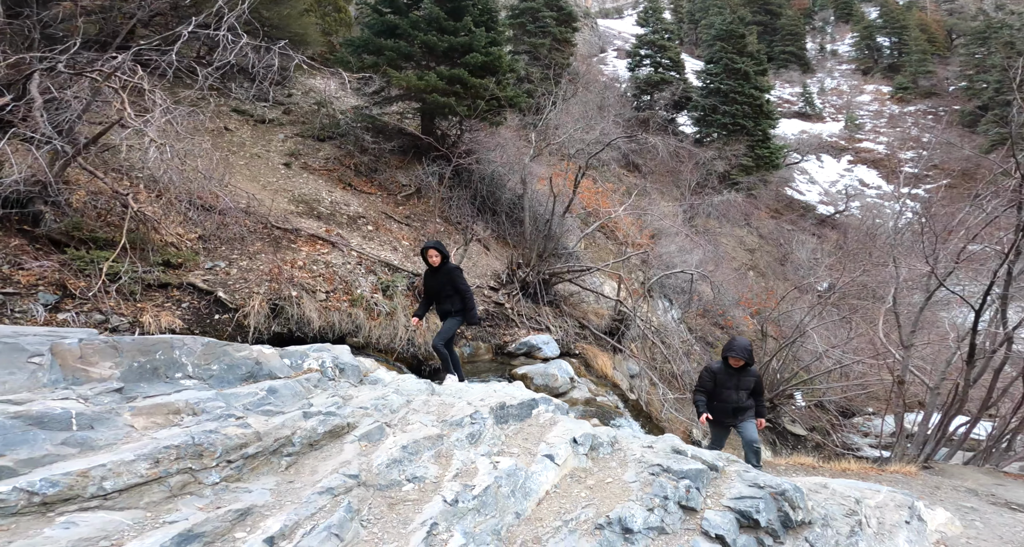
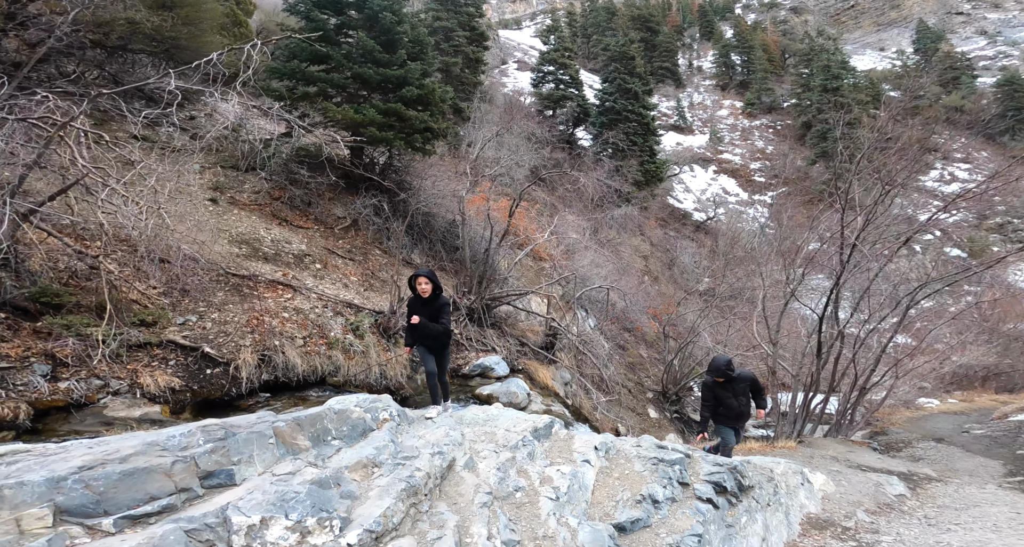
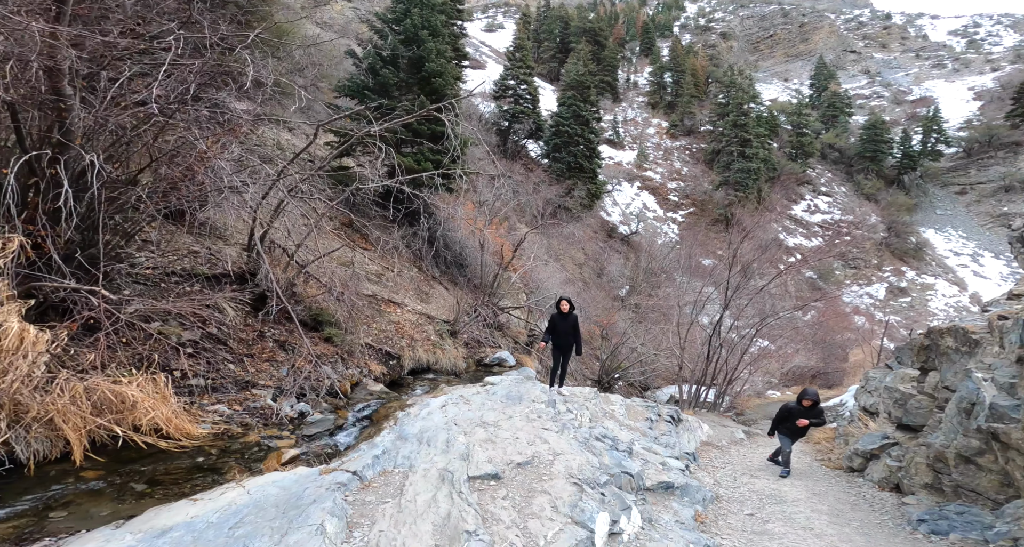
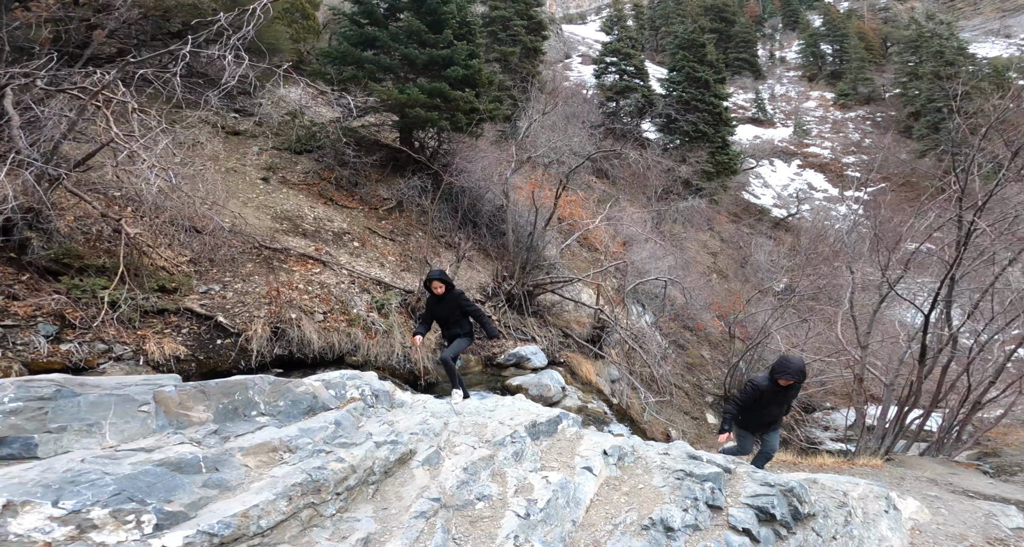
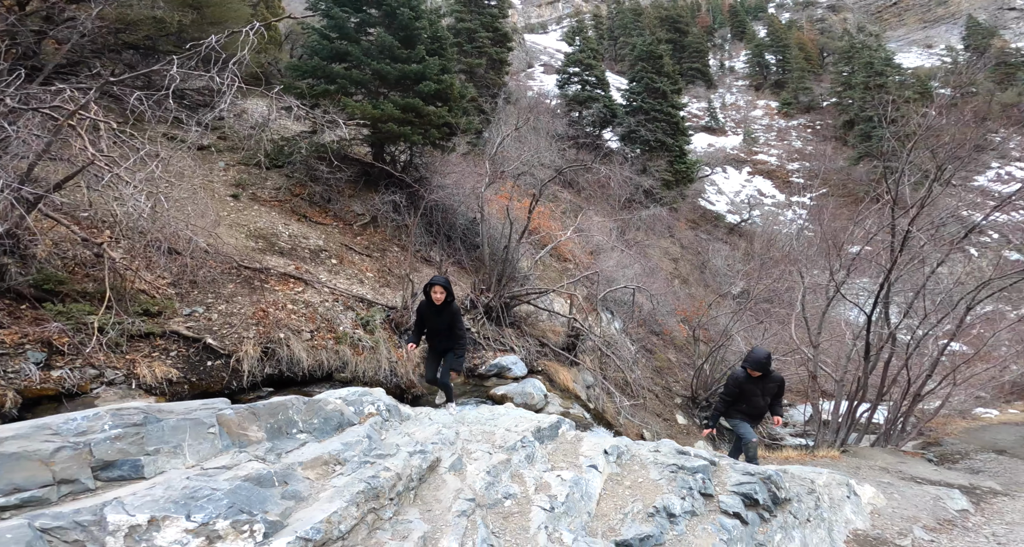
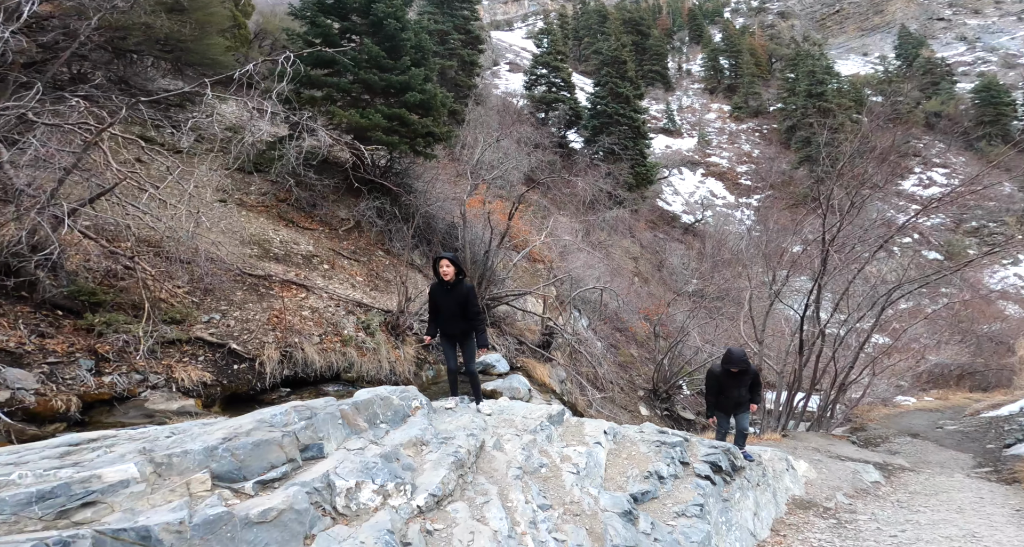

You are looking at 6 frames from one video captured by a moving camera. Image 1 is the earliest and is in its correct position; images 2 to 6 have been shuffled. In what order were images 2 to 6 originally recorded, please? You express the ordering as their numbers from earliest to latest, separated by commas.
4, 5, 2, 6, 3
